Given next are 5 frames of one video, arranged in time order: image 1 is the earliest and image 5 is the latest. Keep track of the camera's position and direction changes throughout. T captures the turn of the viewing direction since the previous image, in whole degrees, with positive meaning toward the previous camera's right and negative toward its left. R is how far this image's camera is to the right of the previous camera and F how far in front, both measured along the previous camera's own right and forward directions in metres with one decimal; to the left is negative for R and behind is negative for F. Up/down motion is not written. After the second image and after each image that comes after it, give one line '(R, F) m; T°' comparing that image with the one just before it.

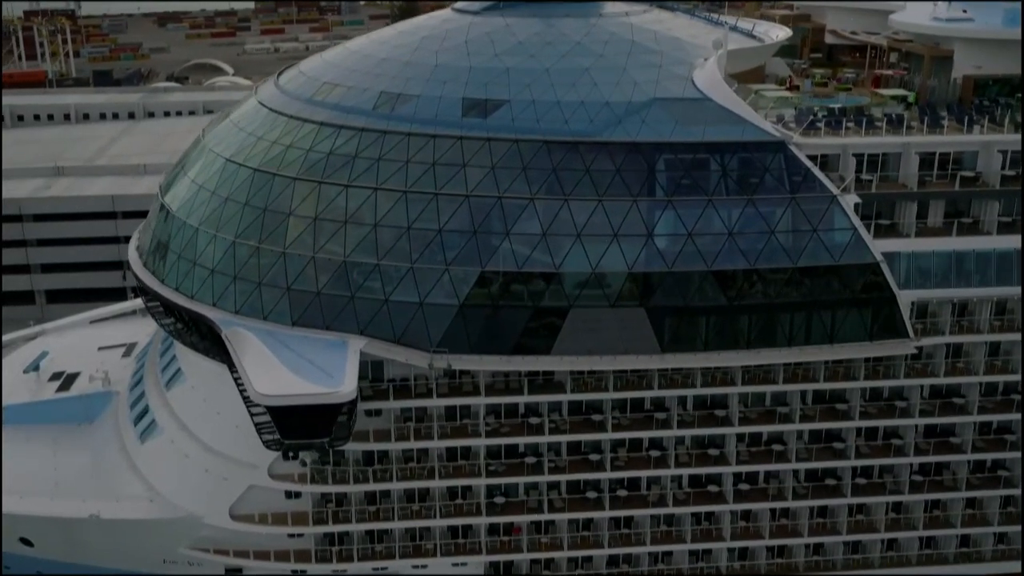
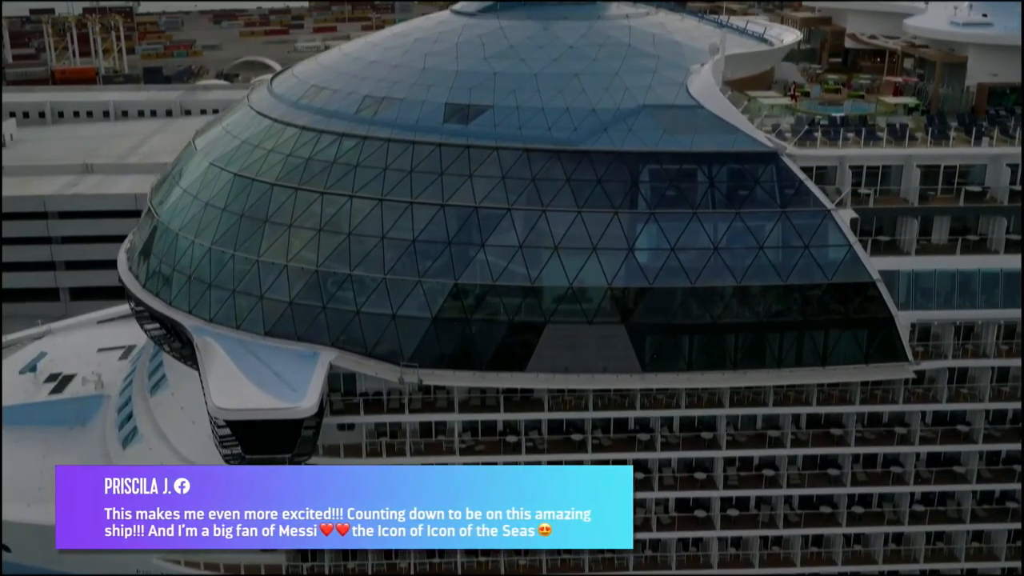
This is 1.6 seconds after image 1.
(+1.8, +1.1) m; -2°
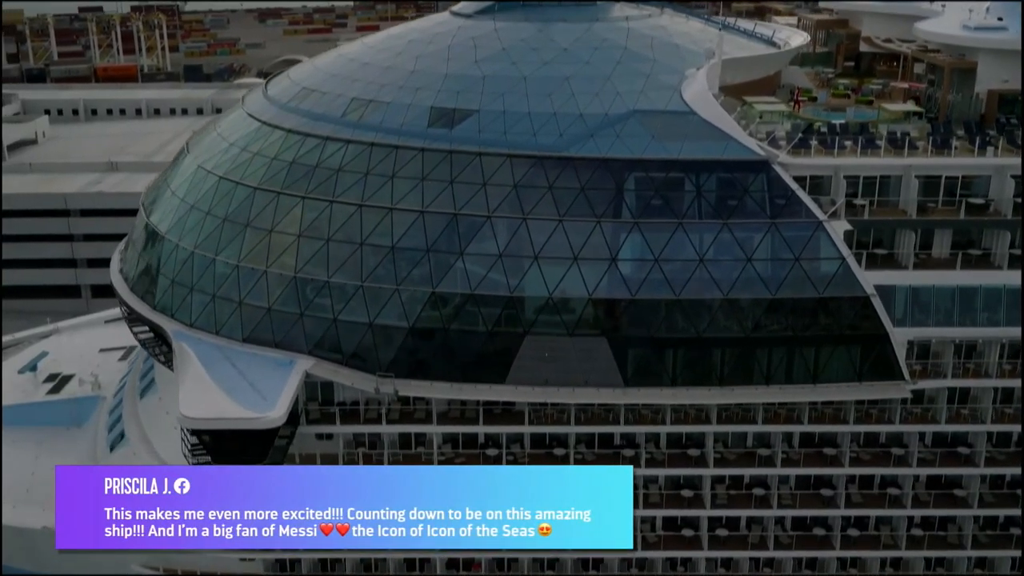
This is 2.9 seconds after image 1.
(+1.4, +0.7) m; -2°
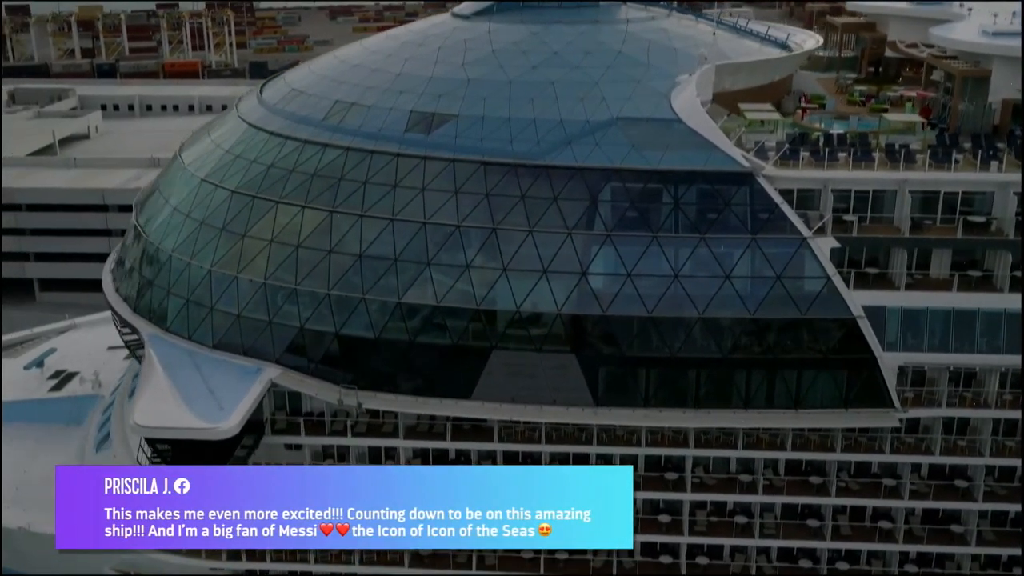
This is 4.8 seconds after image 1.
(+2.1, +1.0) m; -3°
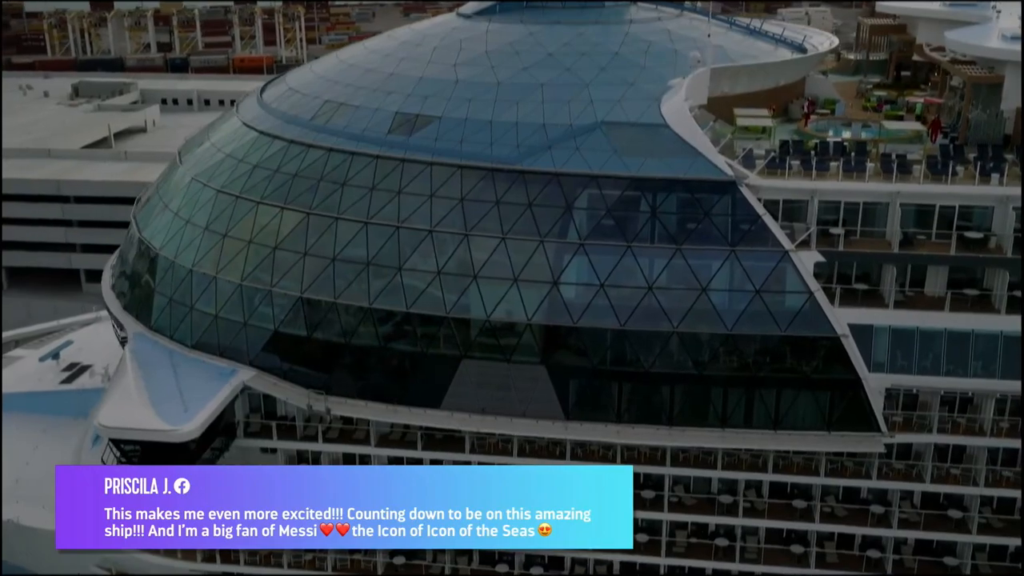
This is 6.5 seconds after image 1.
(+2.0, +0.7) m; -3°
